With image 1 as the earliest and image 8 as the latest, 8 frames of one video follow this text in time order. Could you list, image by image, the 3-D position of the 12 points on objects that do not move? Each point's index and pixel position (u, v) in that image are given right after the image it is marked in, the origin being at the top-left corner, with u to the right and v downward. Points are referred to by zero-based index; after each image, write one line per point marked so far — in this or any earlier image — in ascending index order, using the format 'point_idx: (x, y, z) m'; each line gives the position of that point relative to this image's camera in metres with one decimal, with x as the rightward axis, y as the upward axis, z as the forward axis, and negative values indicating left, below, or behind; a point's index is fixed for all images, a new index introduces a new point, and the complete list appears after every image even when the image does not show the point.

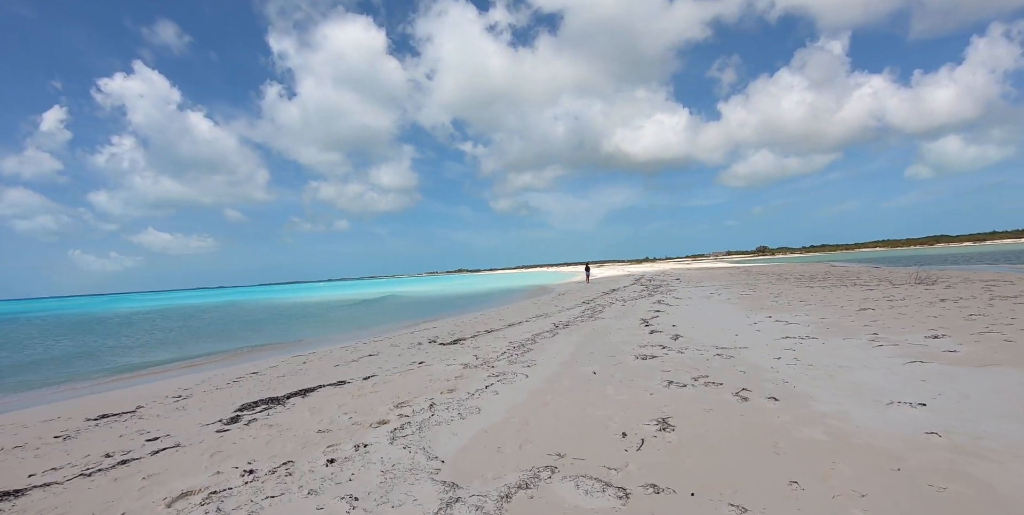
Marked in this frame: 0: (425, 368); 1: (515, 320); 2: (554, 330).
0: (-1.8, -2.4, +9.5) m
1: (+0.5, -2.4, +17.0) m
2: (+1.5, -2.1, +12.9) m
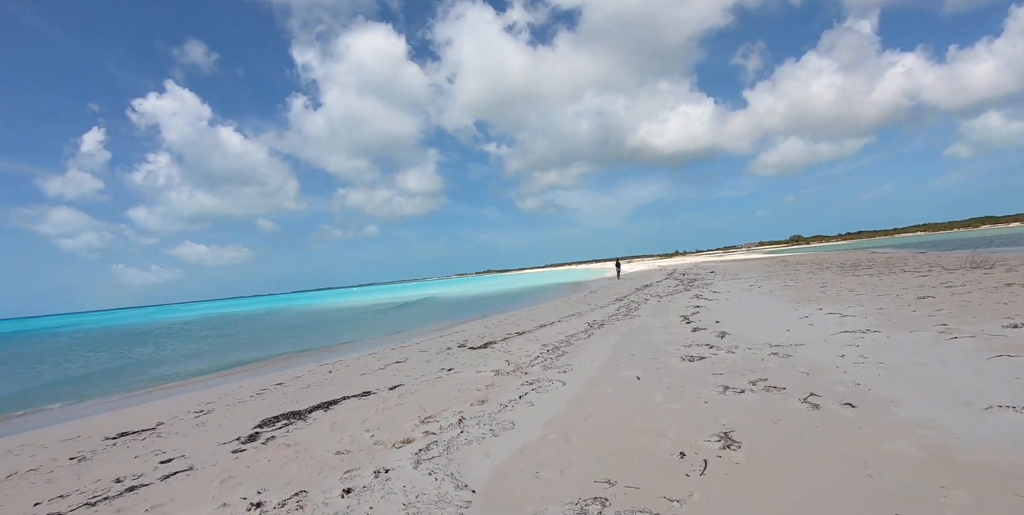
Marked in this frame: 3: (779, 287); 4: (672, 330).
0: (-1.2, -2.5, +9.0) m
1: (+1.5, -2.4, +16.3) m
2: (+2.3, -2.0, +12.1) m
3: (+11.3, -1.2, +18.5) m
4: (+3.9, -1.7, +10.5) m
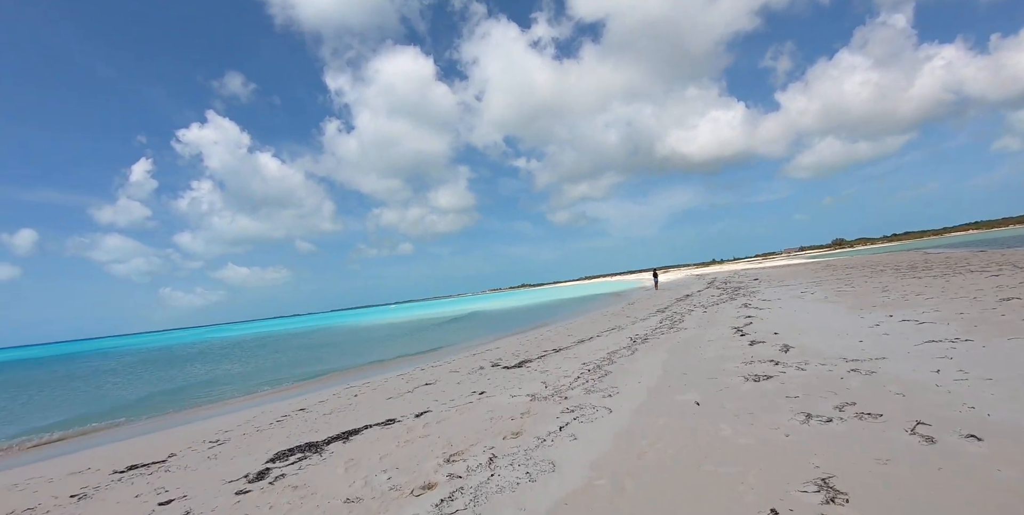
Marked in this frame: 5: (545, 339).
0: (-0.5, -2.7, +8.1) m
1: (+2.6, -2.7, +15.3) m
2: (+3.1, -2.2, +11.1) m
3: (+12.4, -1.4, +17.0) m
4: (+4.6, -1.8, +9.4) m
5: (+1.3, -3.1, +16.5) m
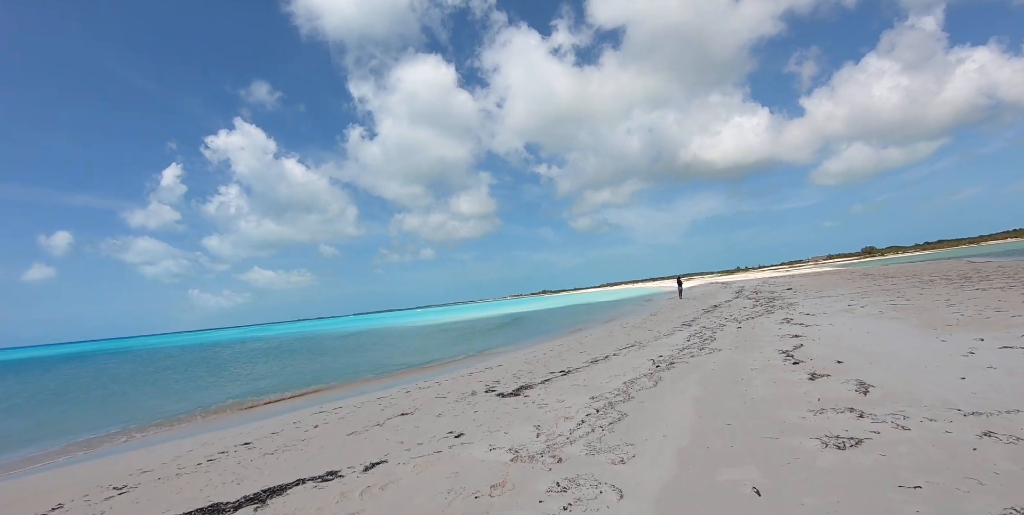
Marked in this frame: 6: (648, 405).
0: (-0.8, -2.7, +6.2) m
1: (+2.5, -2.9, +13.2) m
2: (+2.9, -2.3, +9.0) m
3: (+12.5, -1.6, +14.5) m
4: (+4.3, -2.0, +7.2) m
5: (+1.3, -3.2, +14.4) m
6: (+2.1, -2.3, +6.8) m
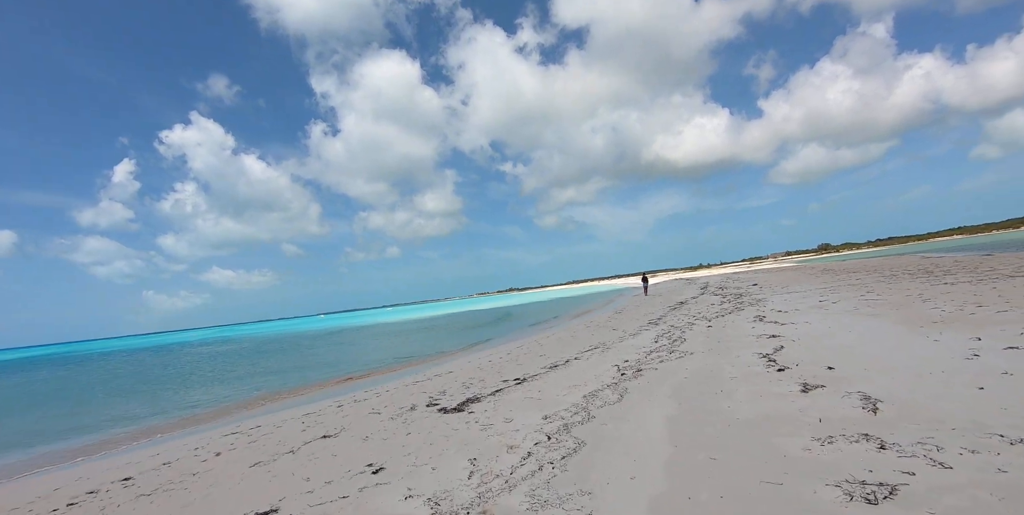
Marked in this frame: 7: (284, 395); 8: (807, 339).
0: (-1.6, -2.6, +4.6) m
1: (+1.2, -2.7, +11.9) m
2: (+1.9, -2.2, +7.7) m
3: (+11.0, -1.4, +13.9) m
4: (+3.4, -1.8, +6.0) m
5: (-0.1, -3.1, +13.0) m
6: (+1.2, -2.1, +5.5) m
7: (-10.1, -6.1, +19.5) m
8: (+6.0, -1.6, +8.9) m
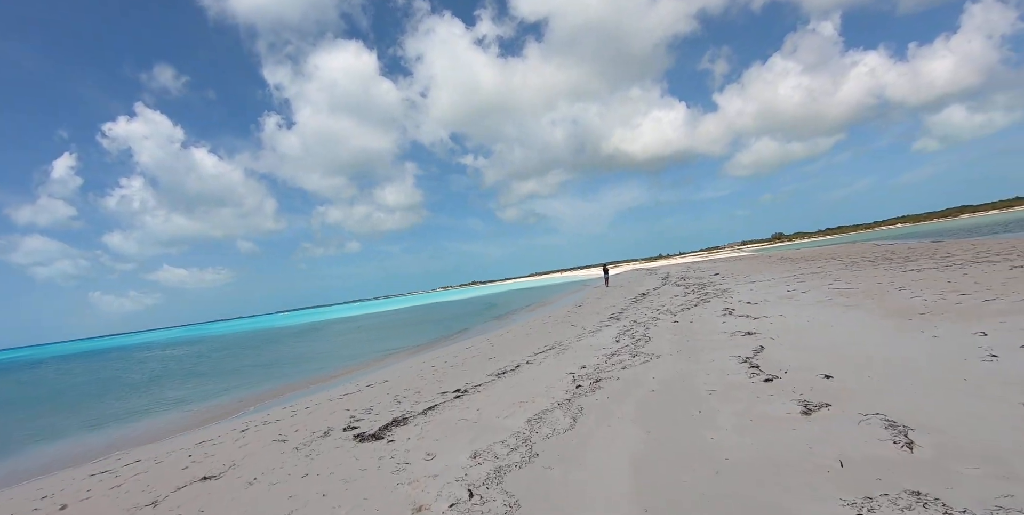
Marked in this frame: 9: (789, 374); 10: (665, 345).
0: (-2.4, -2.5, +2.9) m
1: (-0.1, -2.5, +10.4) m
2: (+0.9, -2.0, +6.3) m
3: (+9.5, -1.0, +13.1) m
4: (+2.5, -1.6, +4.7) m
5: (-1.5, -2.8, +11.4) m
6: (+0.4, -2.0, +4.0) m
7: (-11.9, -5.9, +17.2) m
8: (+4.9, -1.4, +7.8) m
9: (+3.5, -1.5, +5.6) m
10: (+2.9, -1.7, +8.4) m
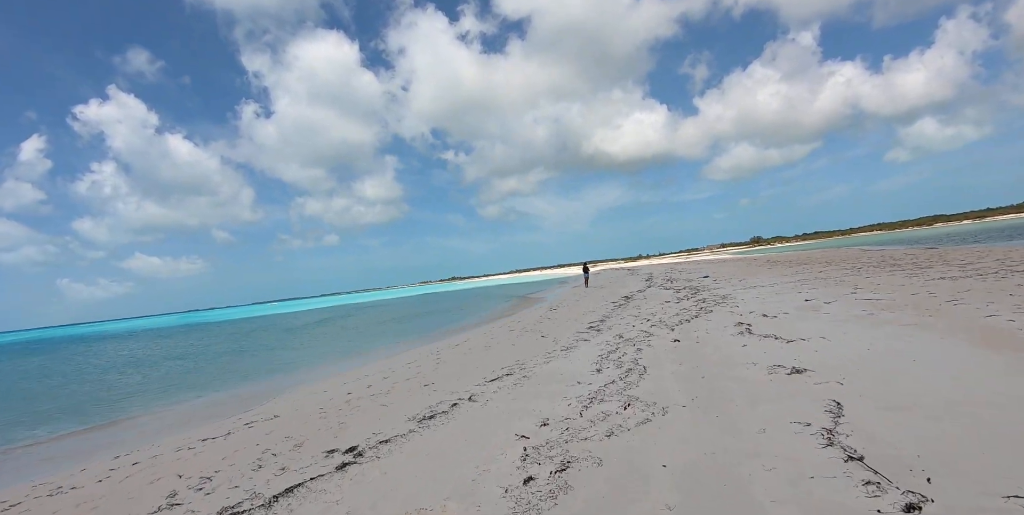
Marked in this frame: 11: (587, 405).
0: (-3.1, -2.3, -0.2) m
1: (-1.1, -2.3, +7.3) m
2: (0.0, -1.9, +3.3) m
3: (+8.4, -1.1, +10.5) m
4: (+1.8, -1.6, +1.8) m
5: (-2.6, -2.6, +8.3) m
6: (-0.4, -1.9, +0.9) m
7: (-13.4, -5.4, +13.6) m
8: (+4.0, -1.4, +5.0) m
9: (+2.7, -1.4, +2.7) m
10: (+2.0, -1.6, +5.5) m
11: (+0.9, -1.8, +5.2) m
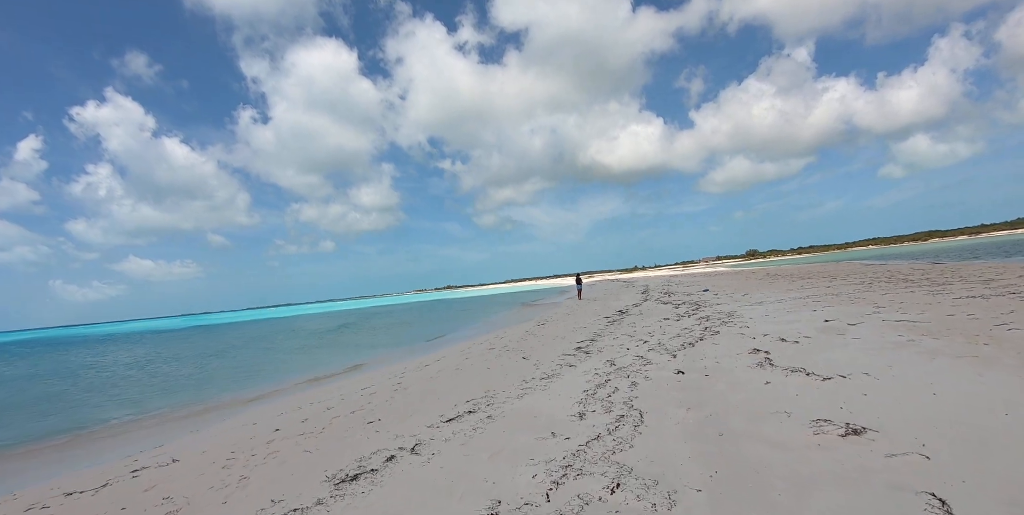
0: (-3.6, -2.2, -1.9) m
1: (-1.7, -2.4, +5.7) m
2: (-0.5, -1.9, +1.6) m
3: (+7.8, -1.4, +9.0) m
4: (+1.3, -1.6, +0.2) m
5: (-3.1, -2.7, +6.7) m
6: (-0.8, -1.8, -0.7) m
7: (-14.0, -5.4, +11.8) m
8: (+3.5, -1.5, +3.4) m
9: (+2.3, -1.5, +1.2) m
10: (+1.5, -1.7, +3.9) m
11: (+0.4, -1.9, +3.6) m
